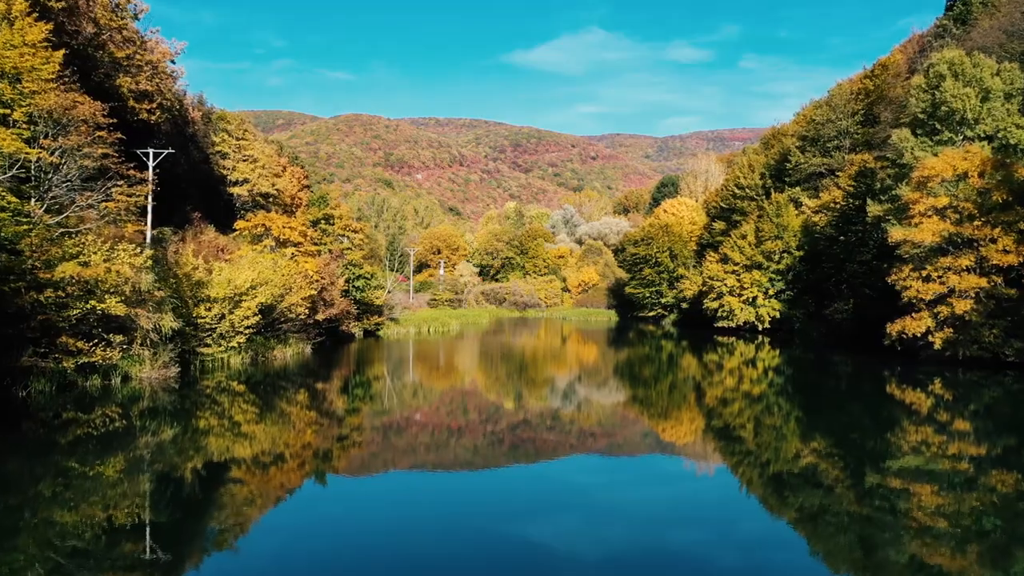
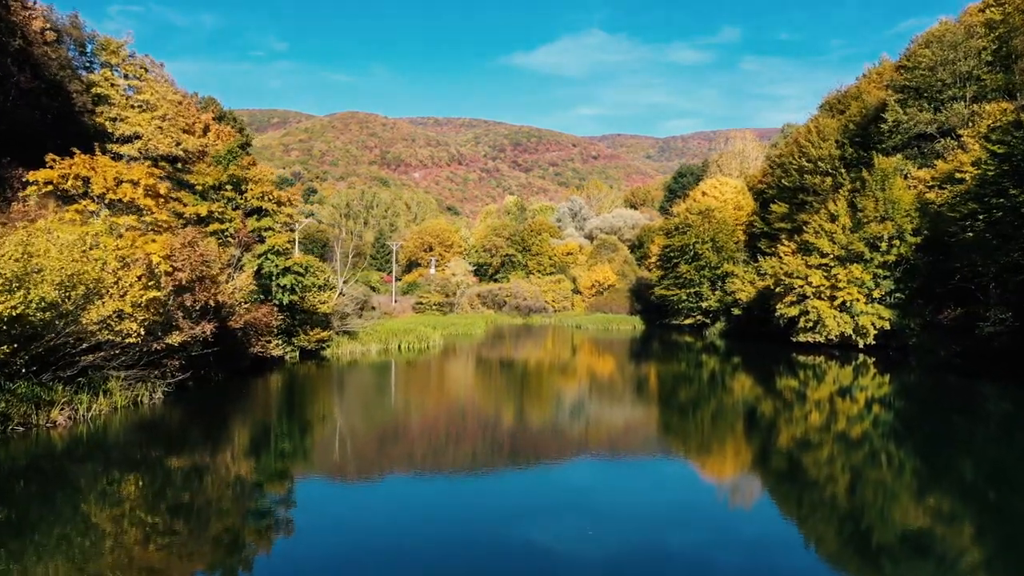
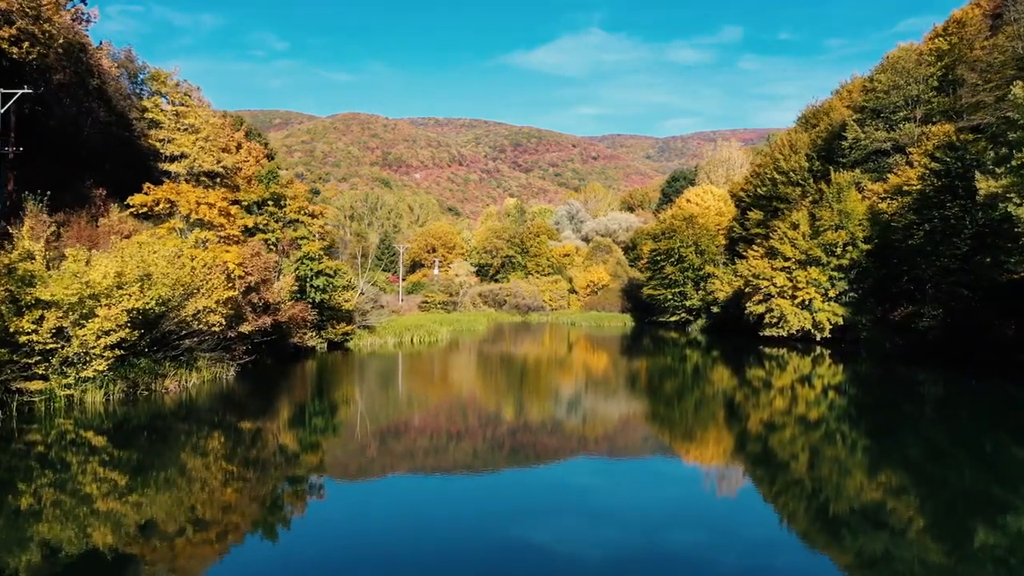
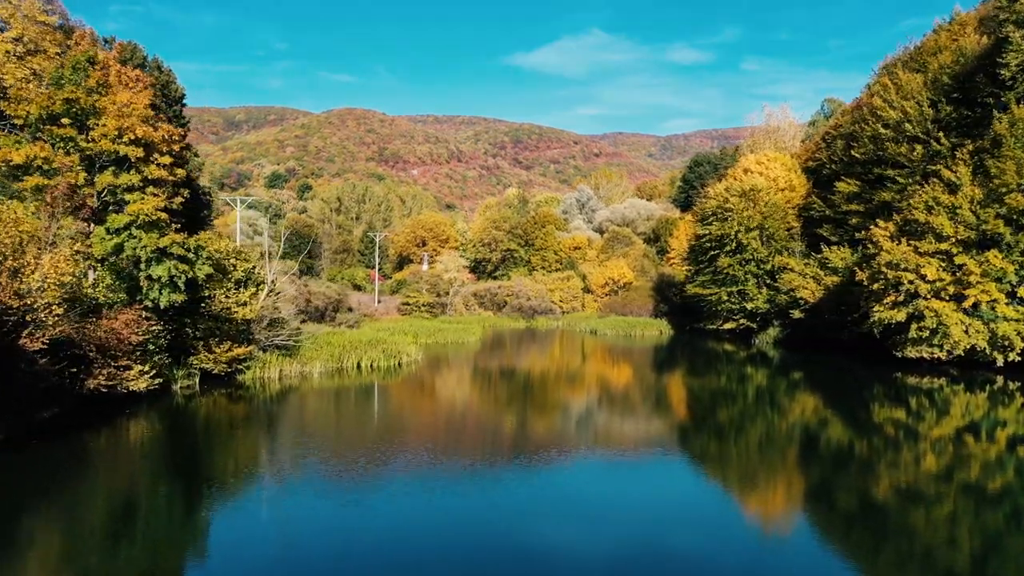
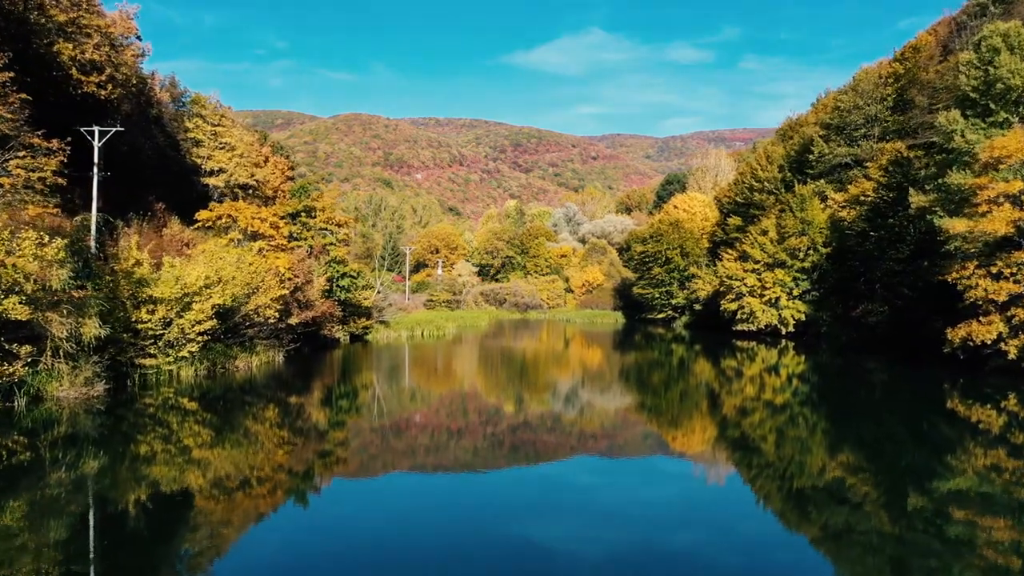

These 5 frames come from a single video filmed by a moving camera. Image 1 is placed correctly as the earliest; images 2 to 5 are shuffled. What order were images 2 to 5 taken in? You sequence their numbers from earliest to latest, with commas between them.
5, 3, 2, 4
